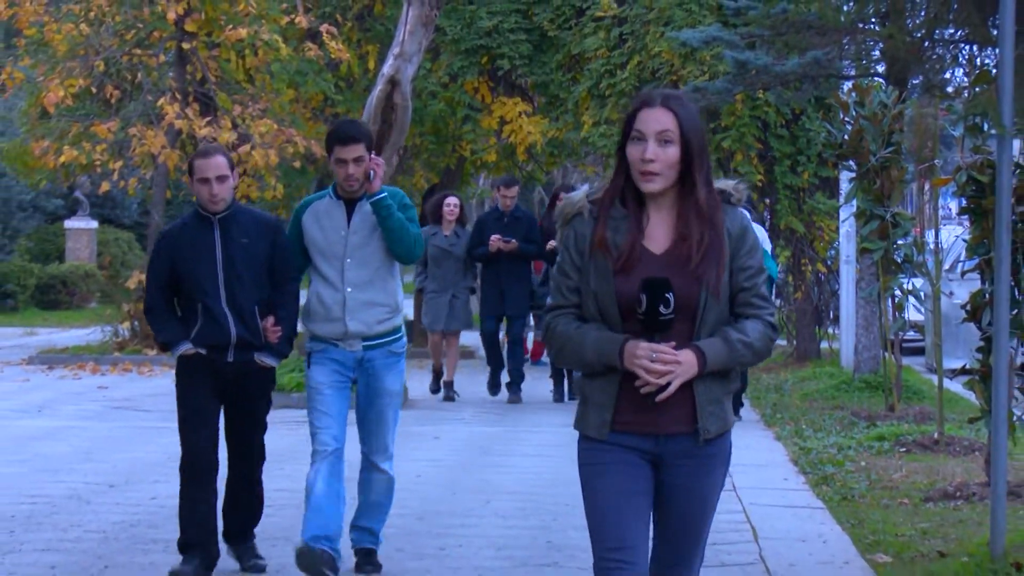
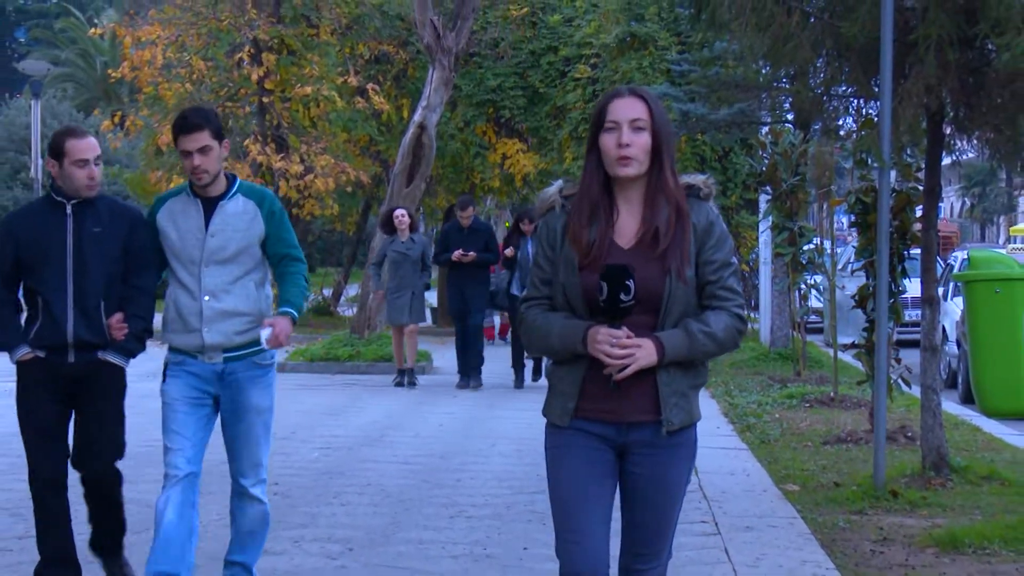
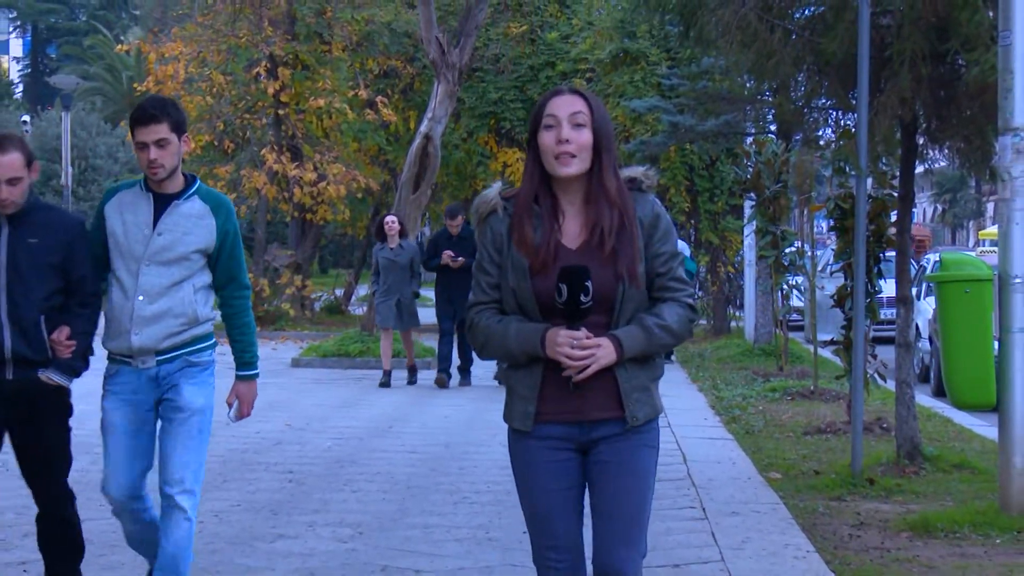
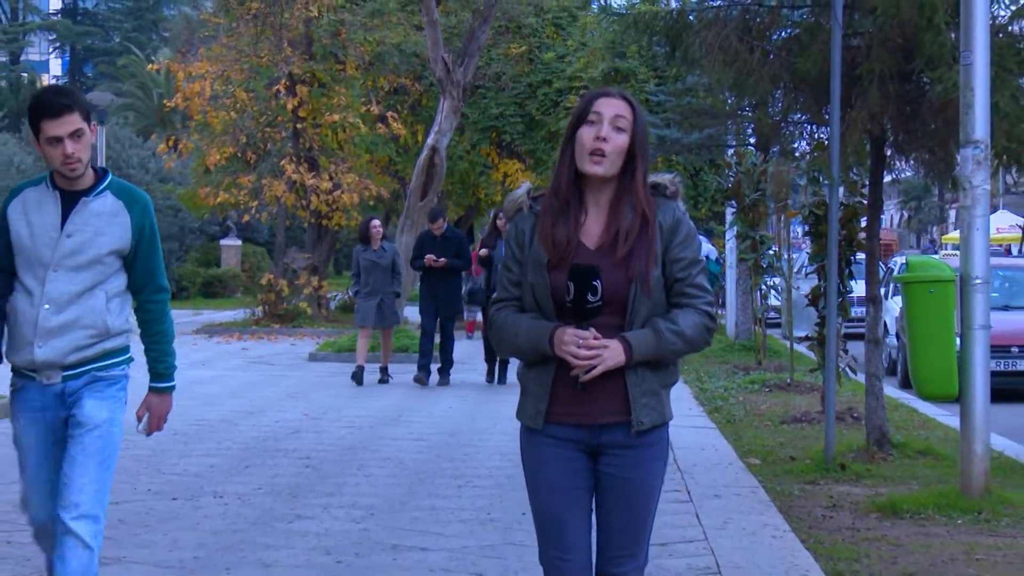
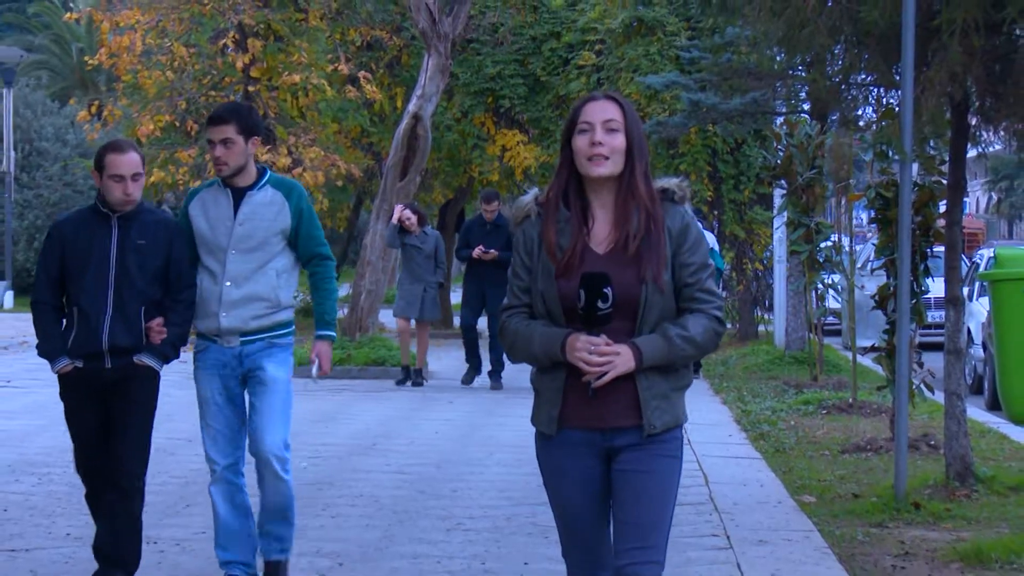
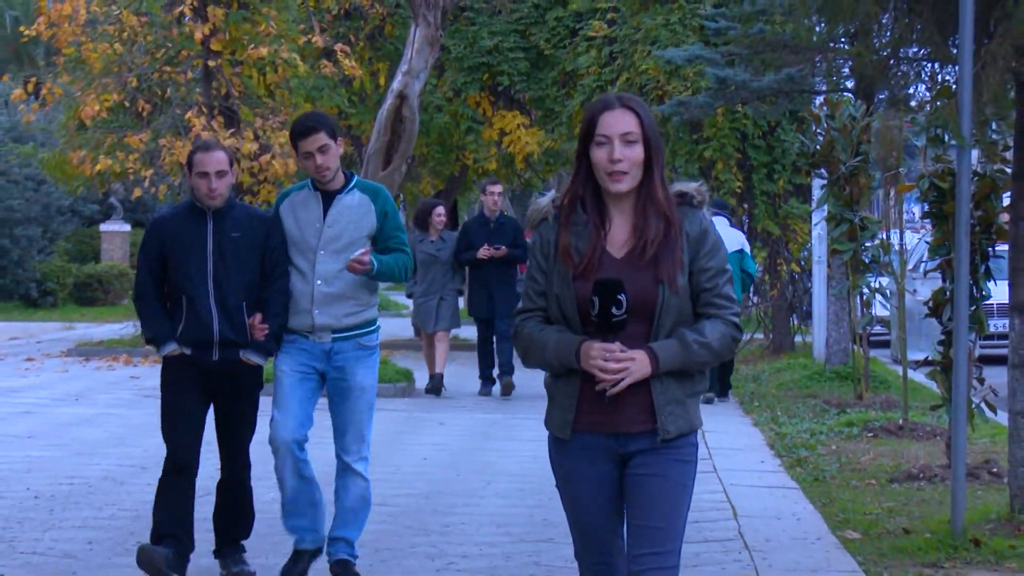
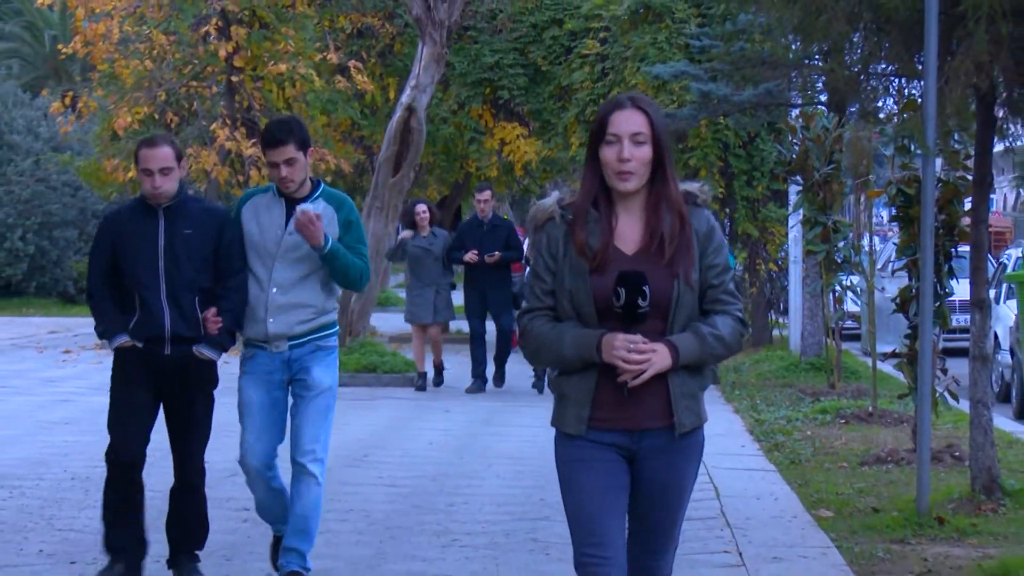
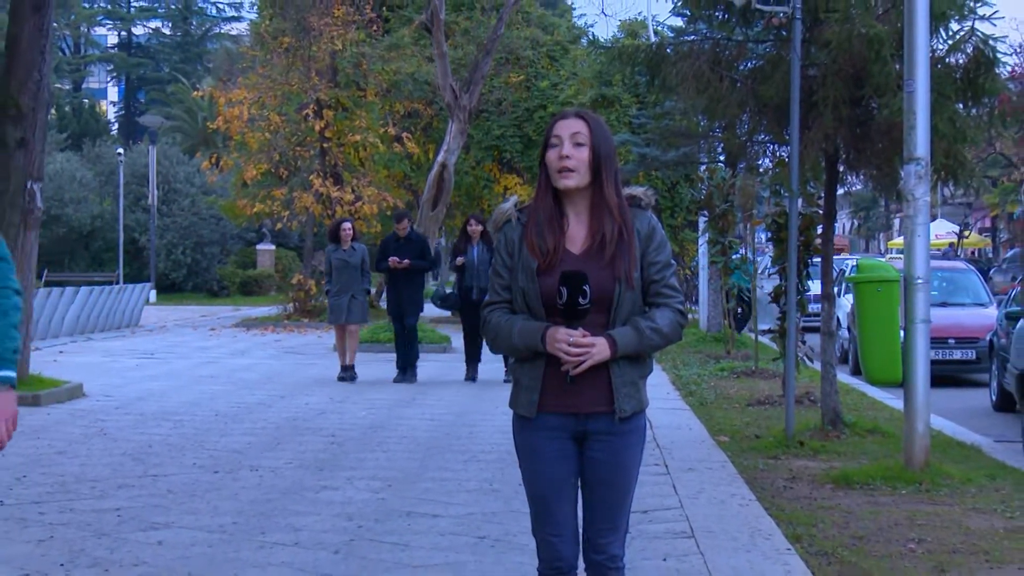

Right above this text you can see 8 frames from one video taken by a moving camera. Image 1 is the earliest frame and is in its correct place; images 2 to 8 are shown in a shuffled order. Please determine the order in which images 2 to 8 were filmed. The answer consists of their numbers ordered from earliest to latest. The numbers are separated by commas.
6, 7, 5, 2, 3, 4, 8
